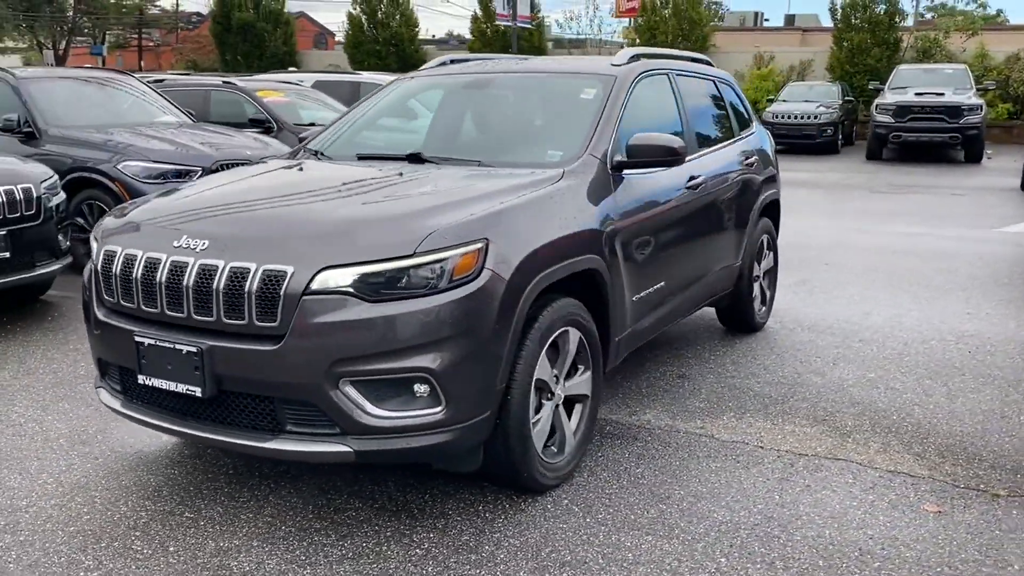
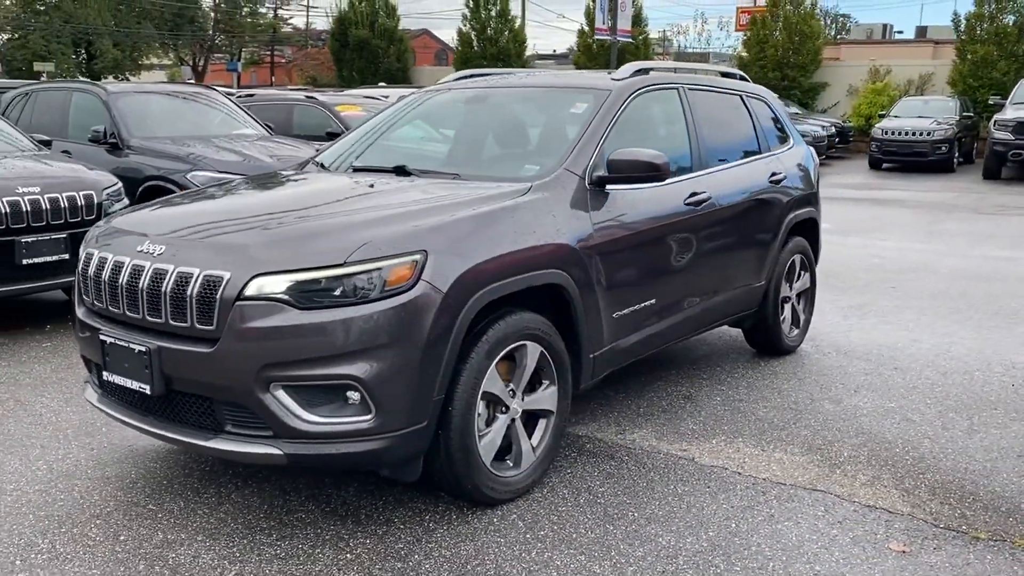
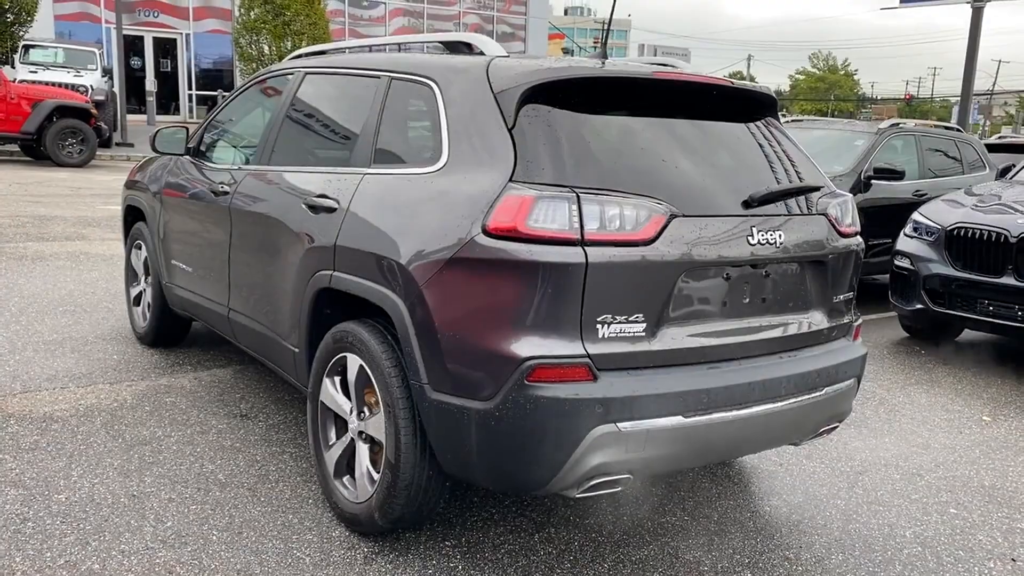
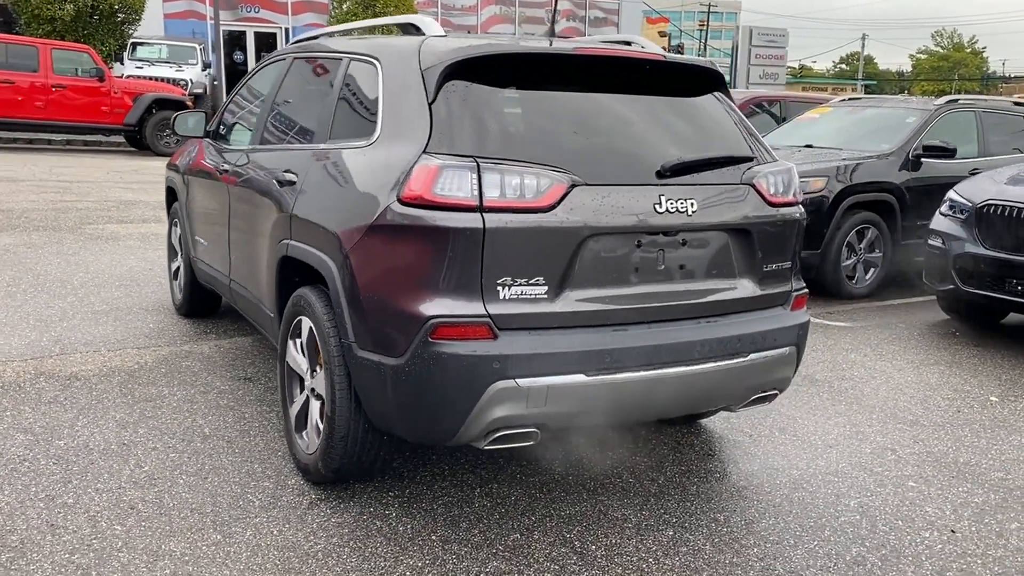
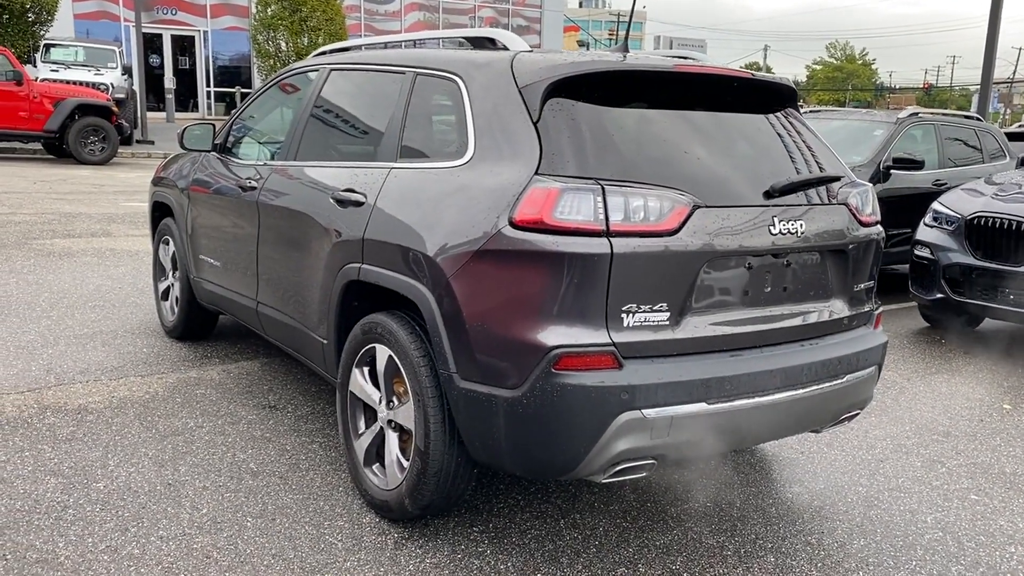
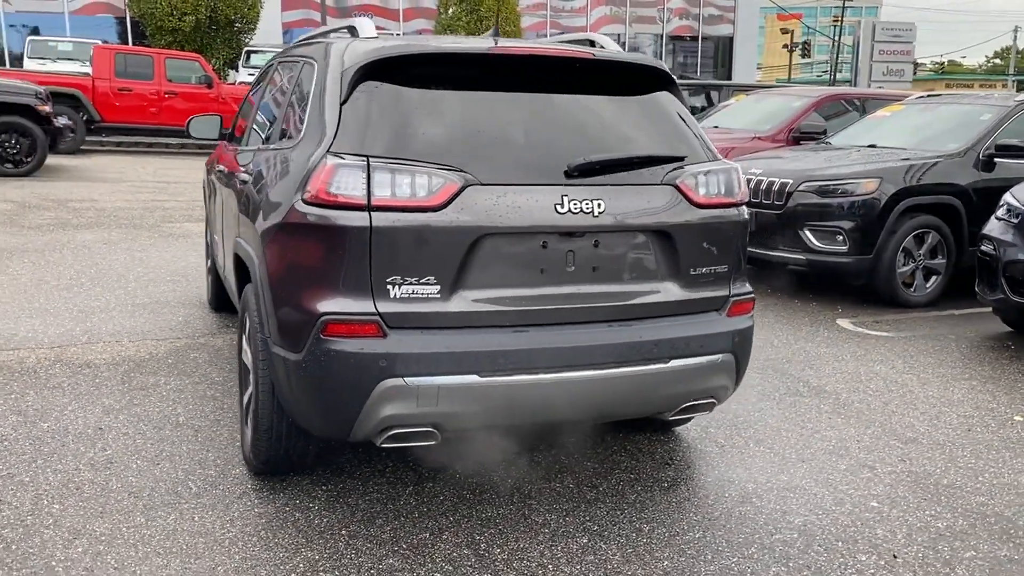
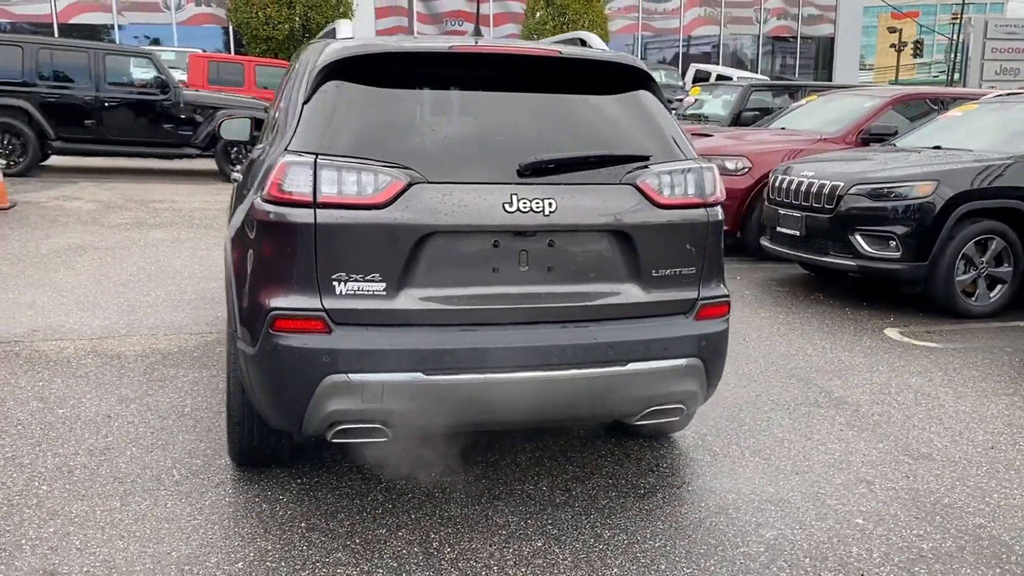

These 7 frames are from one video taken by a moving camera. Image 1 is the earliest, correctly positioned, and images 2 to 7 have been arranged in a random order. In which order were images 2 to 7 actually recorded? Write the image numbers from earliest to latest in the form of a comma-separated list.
2, 3, 5, 4, 6, 7
